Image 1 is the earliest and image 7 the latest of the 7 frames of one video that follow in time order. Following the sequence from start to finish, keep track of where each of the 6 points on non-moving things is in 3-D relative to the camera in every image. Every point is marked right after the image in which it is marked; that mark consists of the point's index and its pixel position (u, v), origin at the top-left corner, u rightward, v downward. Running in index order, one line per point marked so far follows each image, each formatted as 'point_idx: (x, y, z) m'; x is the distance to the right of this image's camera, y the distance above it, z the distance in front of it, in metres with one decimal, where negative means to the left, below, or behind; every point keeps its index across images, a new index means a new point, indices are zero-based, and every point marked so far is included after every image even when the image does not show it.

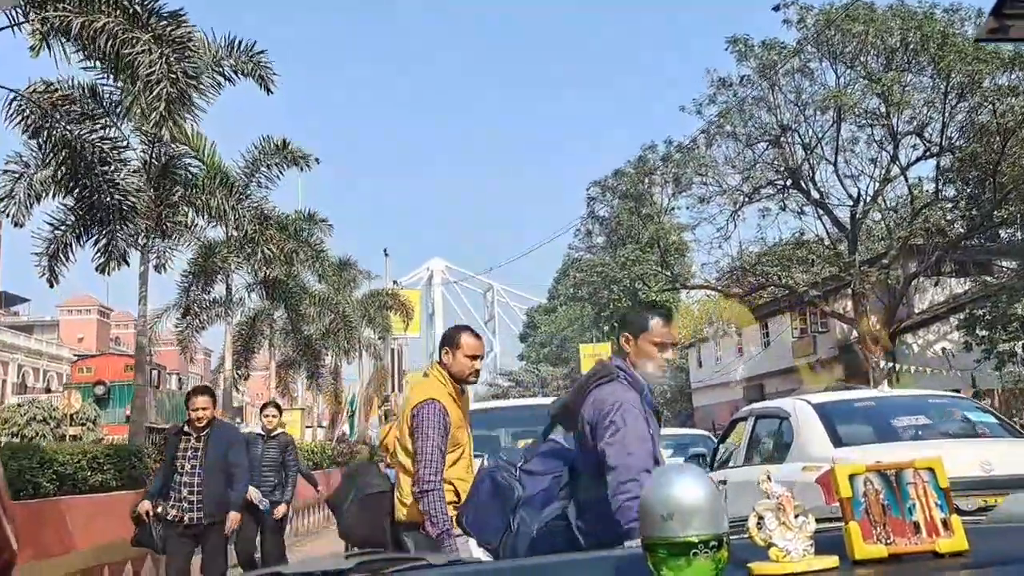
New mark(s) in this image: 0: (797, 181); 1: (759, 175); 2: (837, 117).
0: (+5.1, +2.0, +18.8) m
1: (+4.4, +2.1, +18.9) m
2: (+5.4, +2.8, +17.7) m
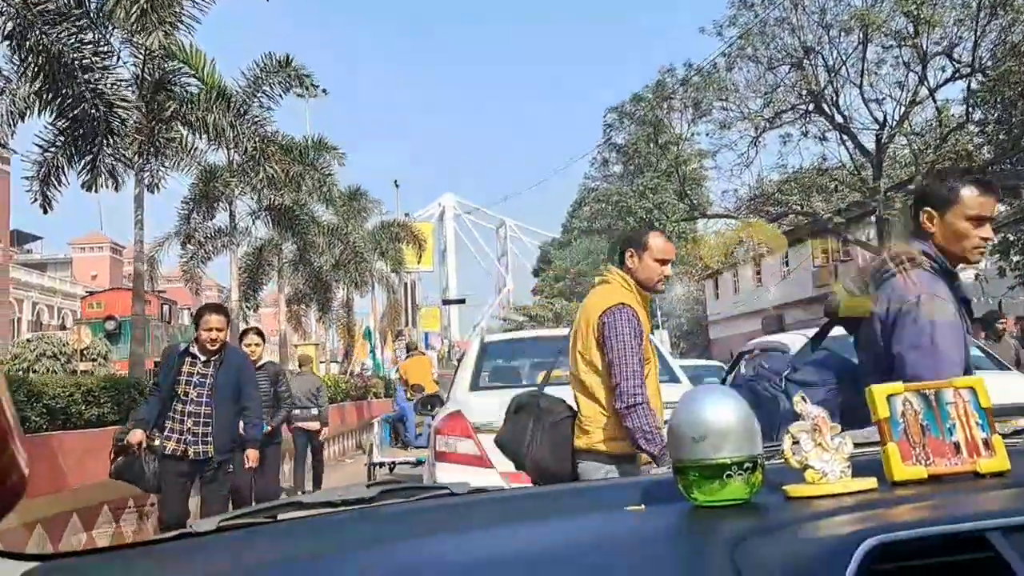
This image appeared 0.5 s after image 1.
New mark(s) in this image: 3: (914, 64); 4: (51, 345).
0: (+5.3, +3.2, +18.4) m
1: (+4.6, +3.3, +18.5) m
2: (+5.6, +4.0, +17.2) m
3: (+6.4, +3.6, +17.0) m
4: (-8.4, -1.0, +19.8) m
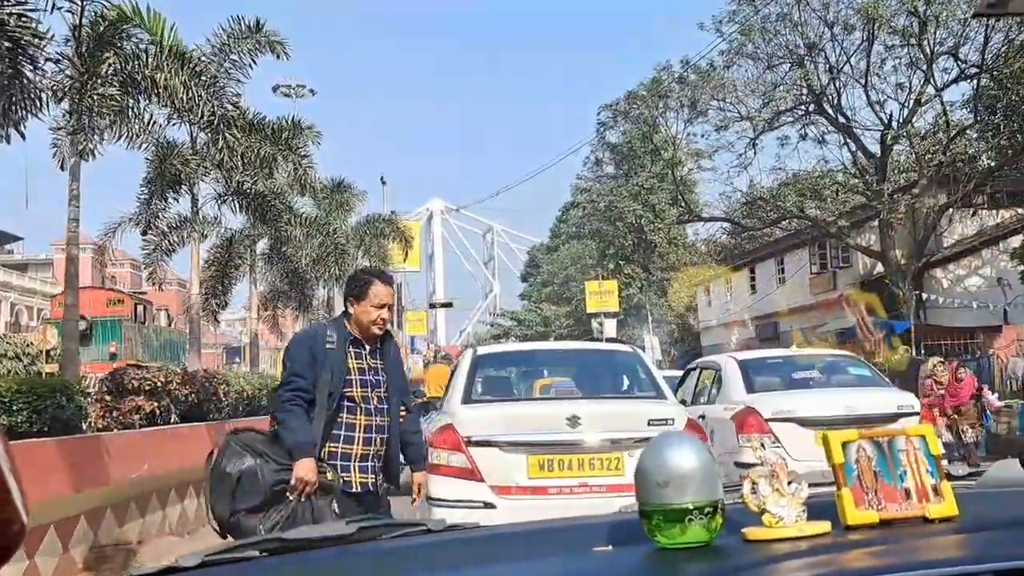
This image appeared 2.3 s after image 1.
0: (+5.2, +3.0, +18.0) m
1: (+4.5, +3.2, +18.2) m
2: (+5.4, +3.8, +16.8) m
3: (+6.3, +3.5, +16.6) m
4: (-8.7, -1.0, +19.3) m
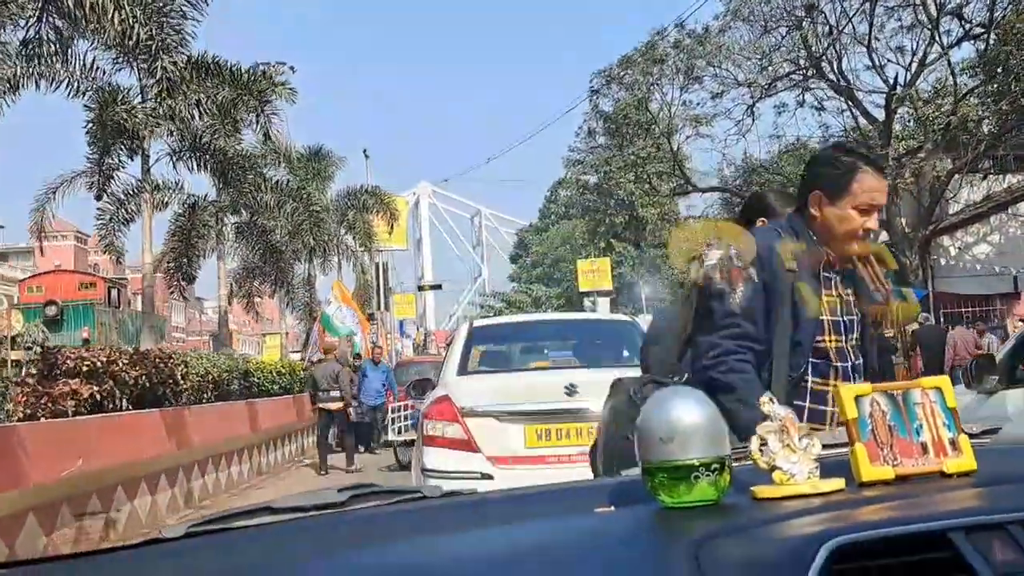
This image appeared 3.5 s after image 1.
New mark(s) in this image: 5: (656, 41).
0: (+4.9, +3.5, +17.6) m
1: (+4.3, +3.6, +17.7) m
2: (+5.2, +4.3, +16.4) m
3: (+6.1, +3.9, +16.2) m
4: (-8.8, -0.8, +18.8) m
5: (+2.4, +4.3, +19.5) m
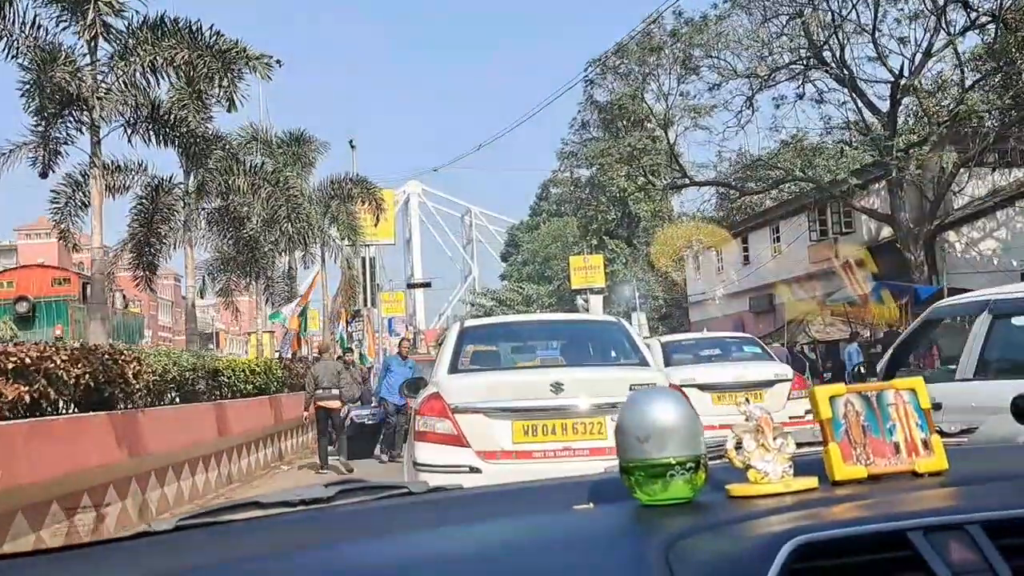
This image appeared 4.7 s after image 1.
0: (+4.8, +3.5, +17.3) m
1: (+4.1, +3.6, +17.4) m
2: (+5.1, +4.3, +16.1) m
3: (+6.0, +3.9, +15.9) m
4: (-9.0, -0.8, +18.3) m
5: (+2.3, +4.3, +19.1) m
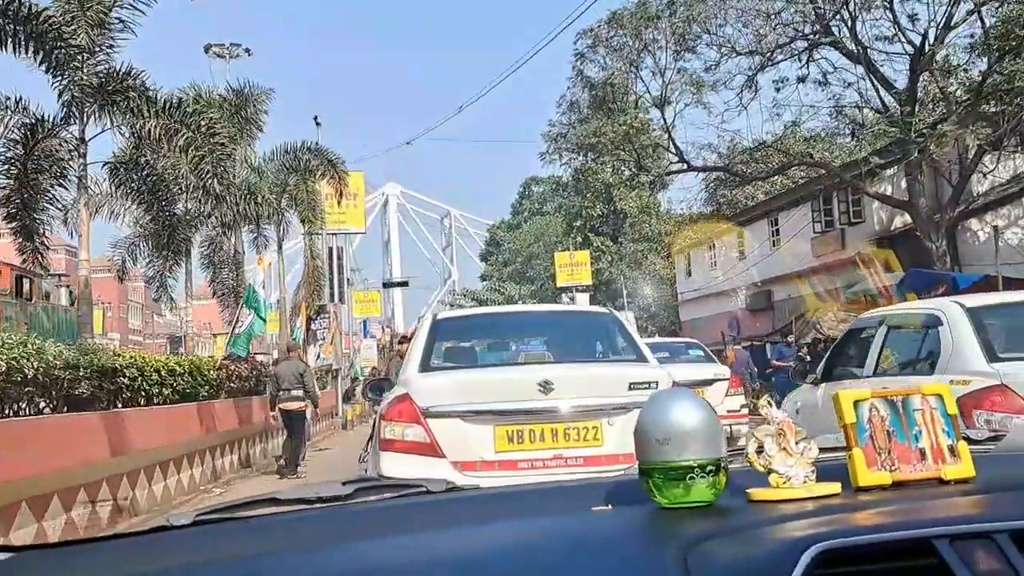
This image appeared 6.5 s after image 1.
0: (+4.5, +3.5, +16.5) m
1: (+3.8, +3.7, +16.6) m
2: (+4.8, +4.3, +15.3) m
3: (+5.7, +4.0, +15.2) m
4: (-9.3, -0.8, +17.3) m
5: (+2.0, +4.3, +18.3) m
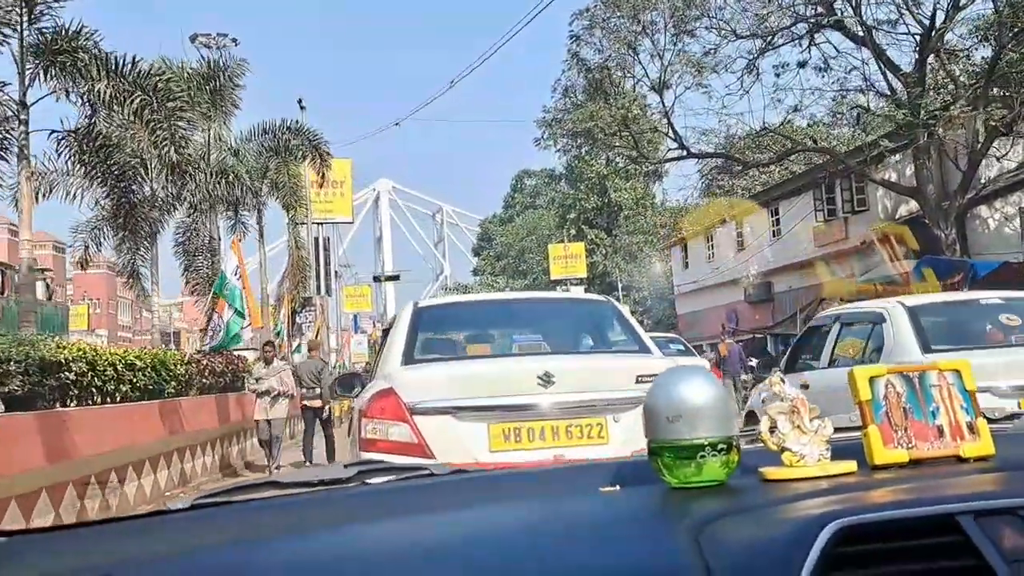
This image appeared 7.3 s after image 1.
0: (+4.4, +3.7, +16.2) m
1: (+3.7, +3.8, +16.3) m
2: (+4.7, +4.4, +15.0) m
3: (+5.6, +4.1, +14.9) m
4: (-9.4, -0.7, +16.9) m
5: (+1.8, +4.4, +18.0) m
